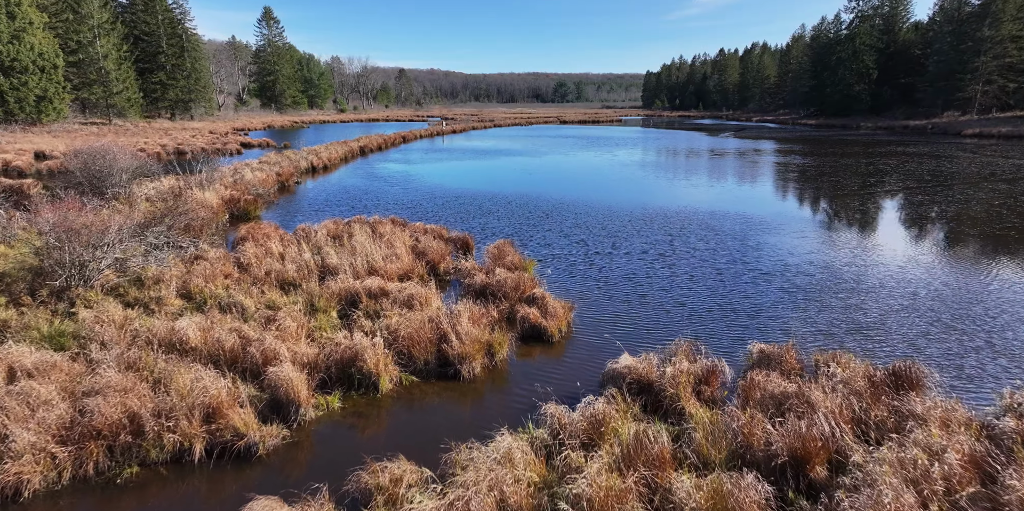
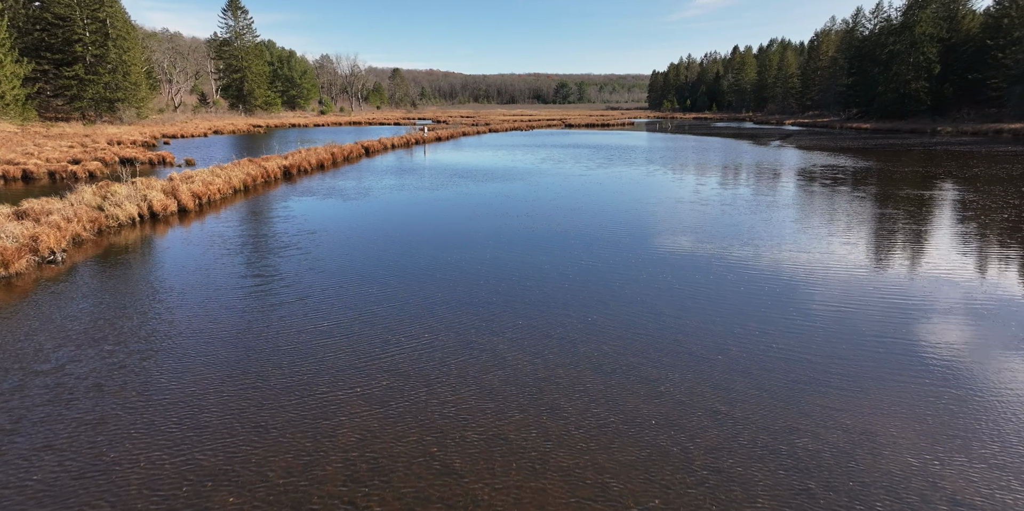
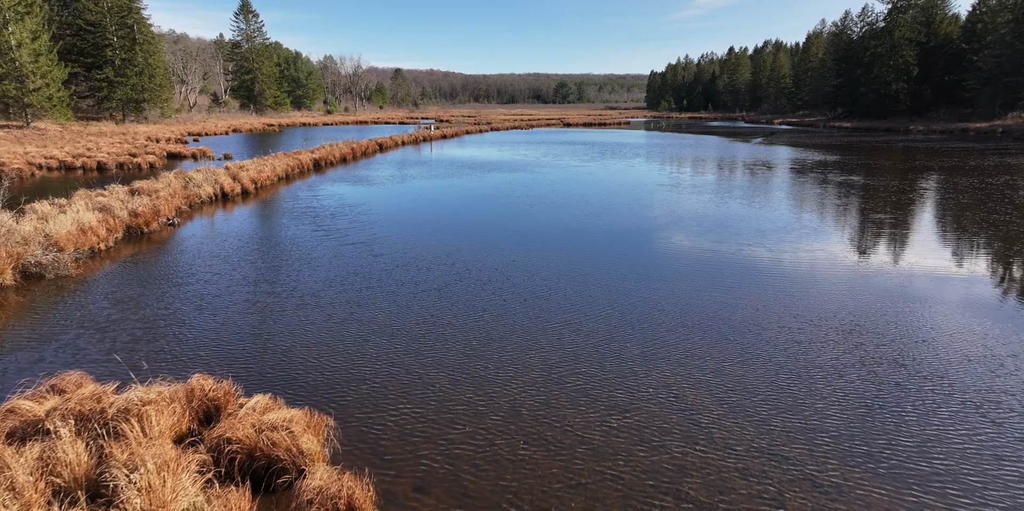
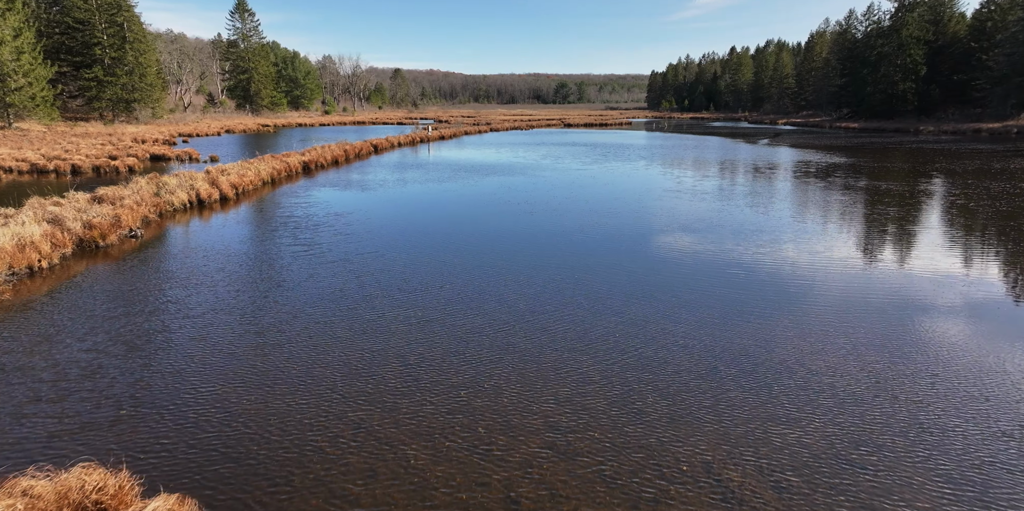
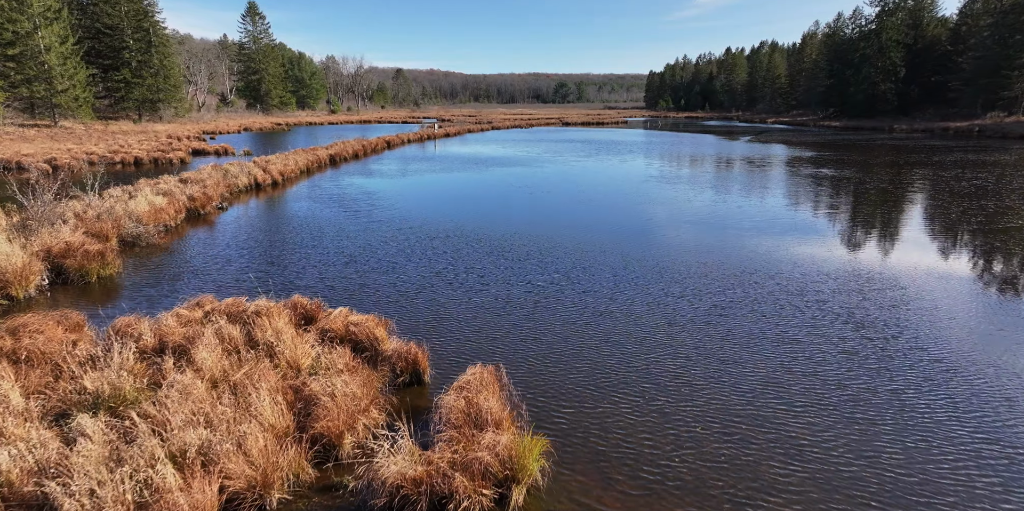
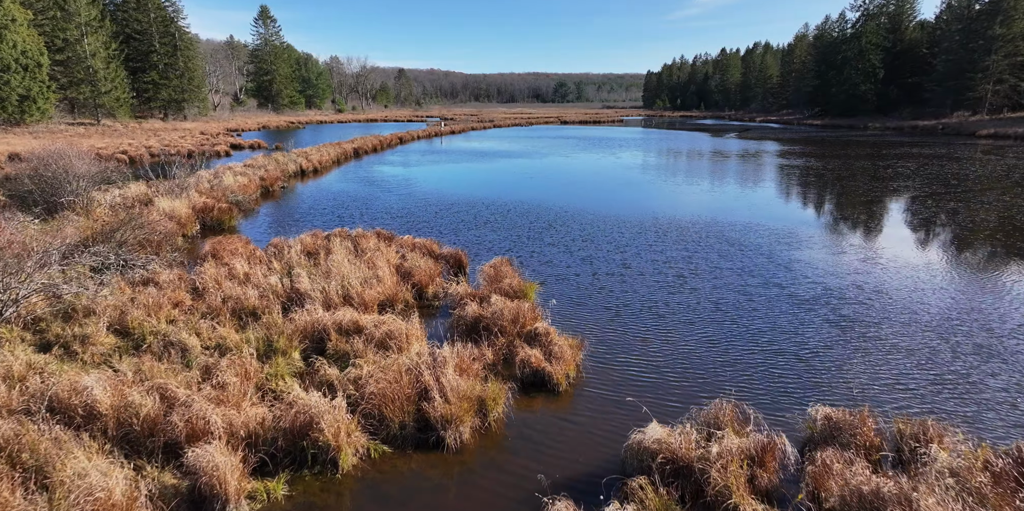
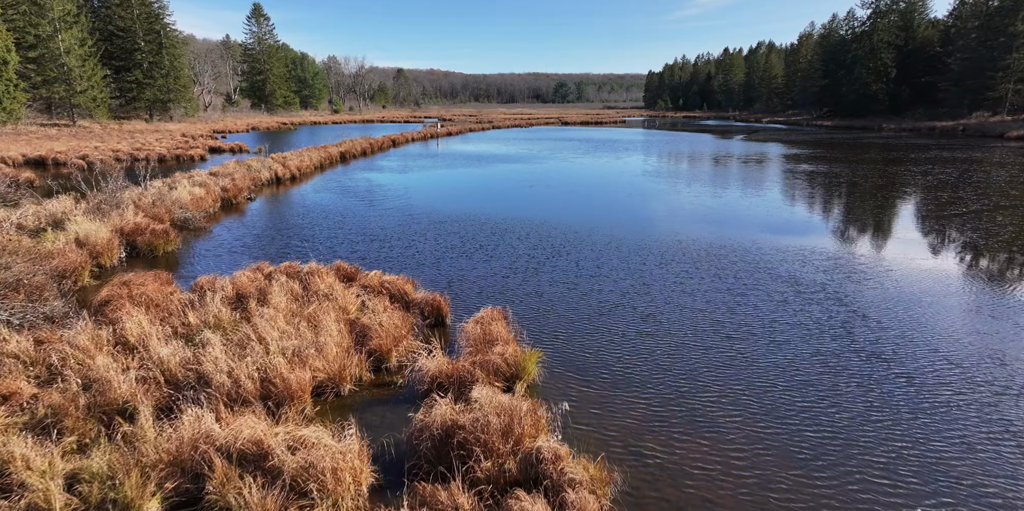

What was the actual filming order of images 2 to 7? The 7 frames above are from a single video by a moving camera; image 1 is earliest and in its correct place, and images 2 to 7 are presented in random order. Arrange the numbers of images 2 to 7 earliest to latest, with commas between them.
6, 7, 5, 3, 4, 2
